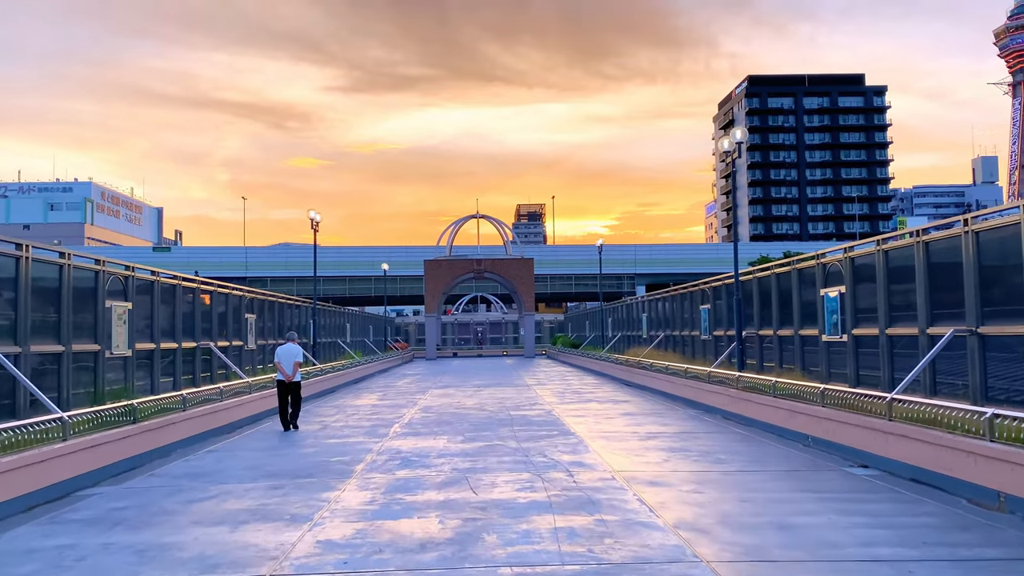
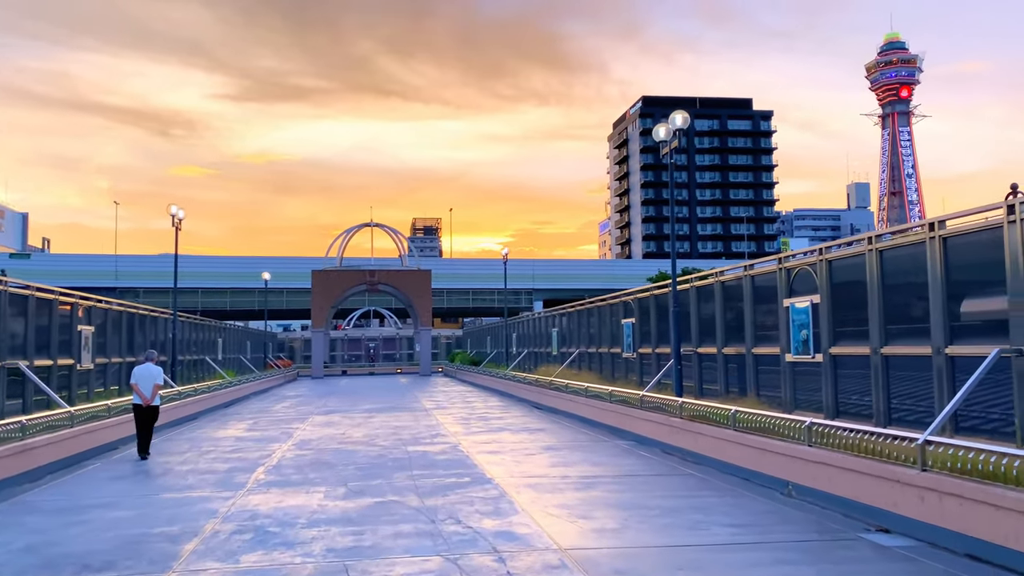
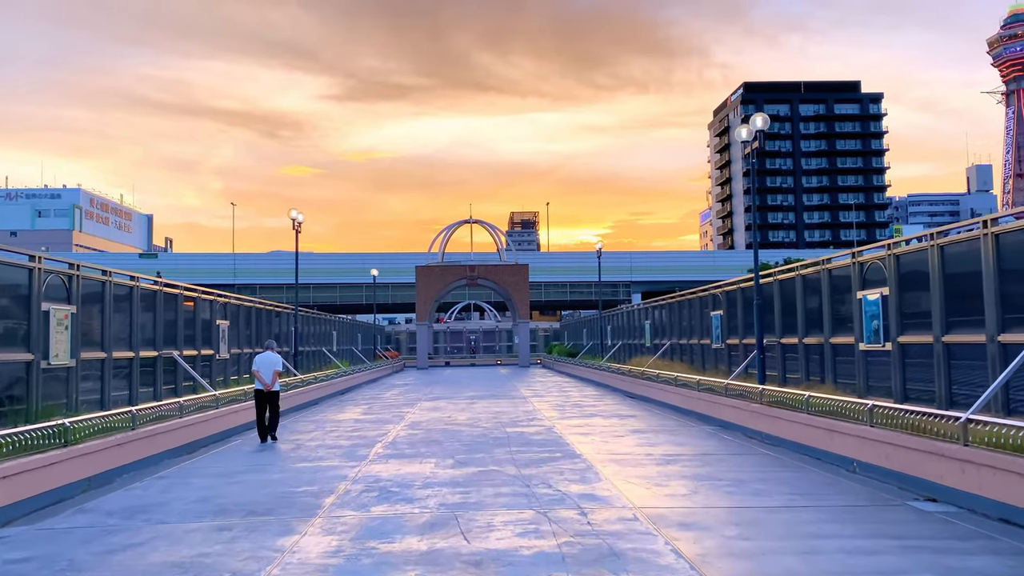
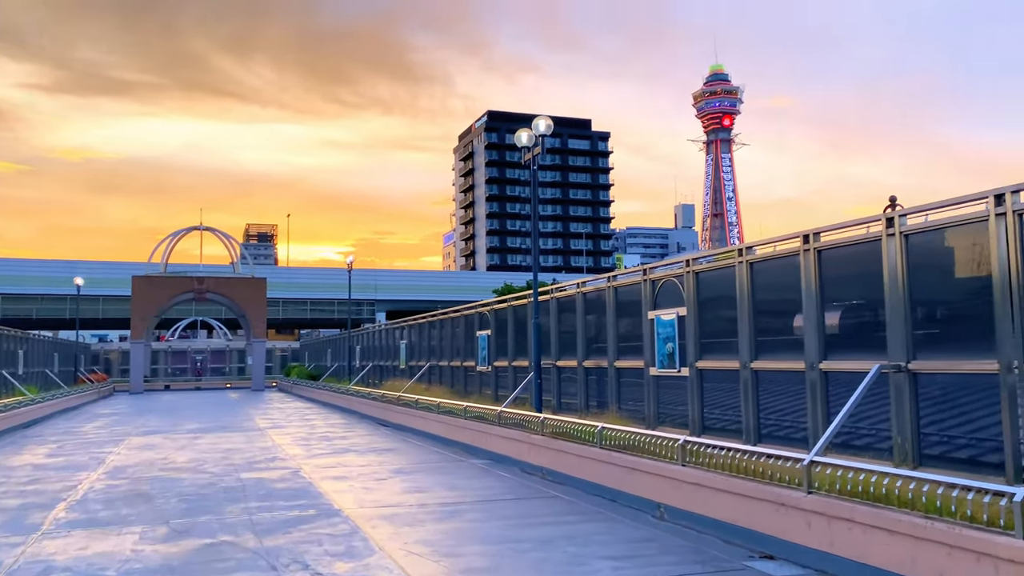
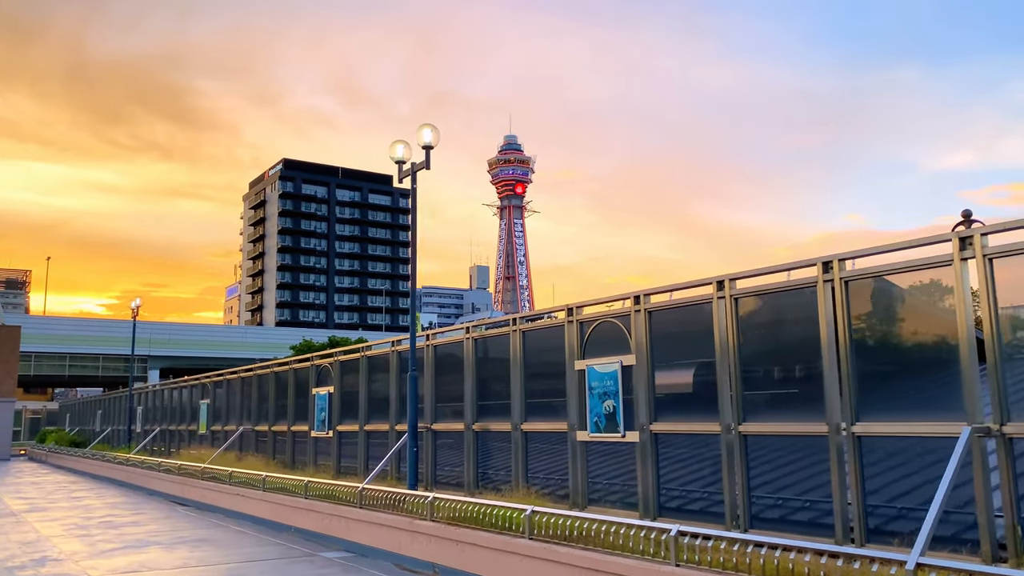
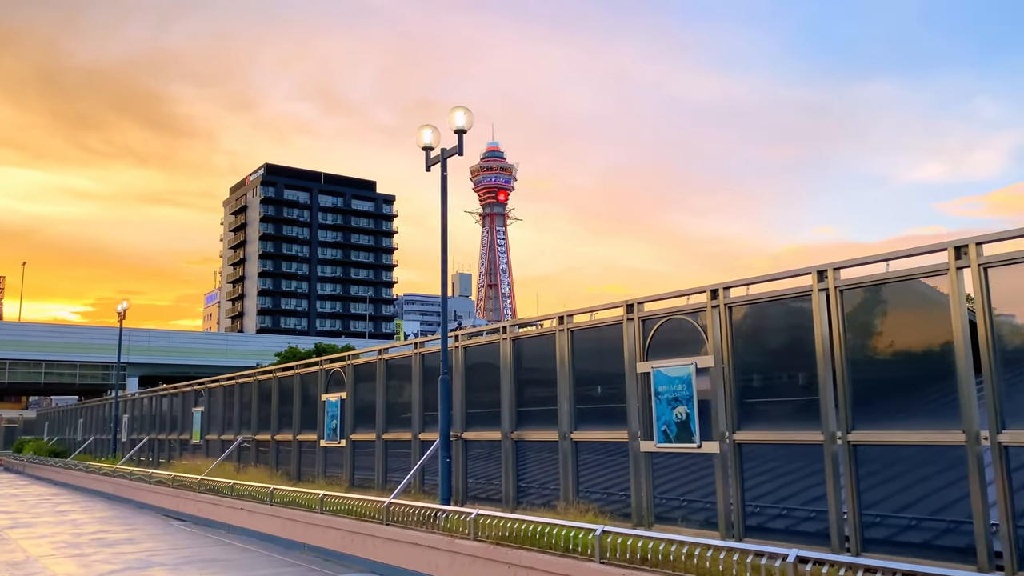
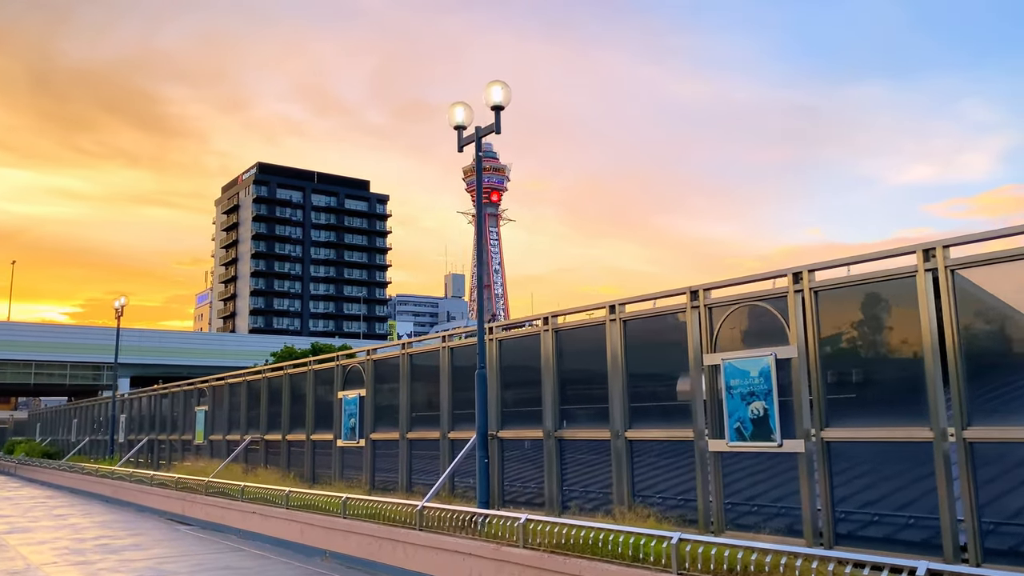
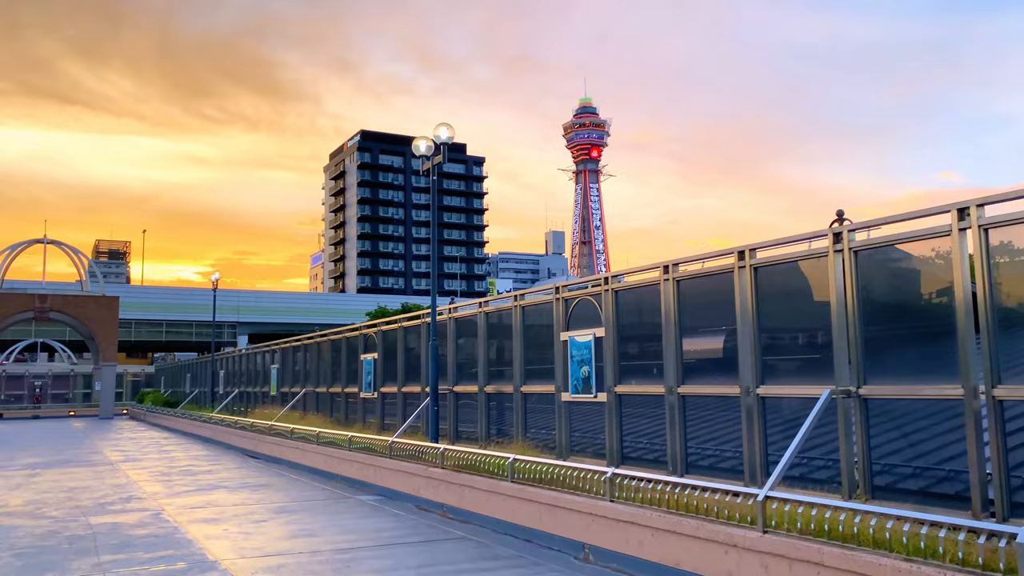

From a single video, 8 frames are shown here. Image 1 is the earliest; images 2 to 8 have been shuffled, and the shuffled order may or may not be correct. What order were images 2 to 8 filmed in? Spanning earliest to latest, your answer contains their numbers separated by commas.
3, 2, 4, 8, 5, 6, 7
